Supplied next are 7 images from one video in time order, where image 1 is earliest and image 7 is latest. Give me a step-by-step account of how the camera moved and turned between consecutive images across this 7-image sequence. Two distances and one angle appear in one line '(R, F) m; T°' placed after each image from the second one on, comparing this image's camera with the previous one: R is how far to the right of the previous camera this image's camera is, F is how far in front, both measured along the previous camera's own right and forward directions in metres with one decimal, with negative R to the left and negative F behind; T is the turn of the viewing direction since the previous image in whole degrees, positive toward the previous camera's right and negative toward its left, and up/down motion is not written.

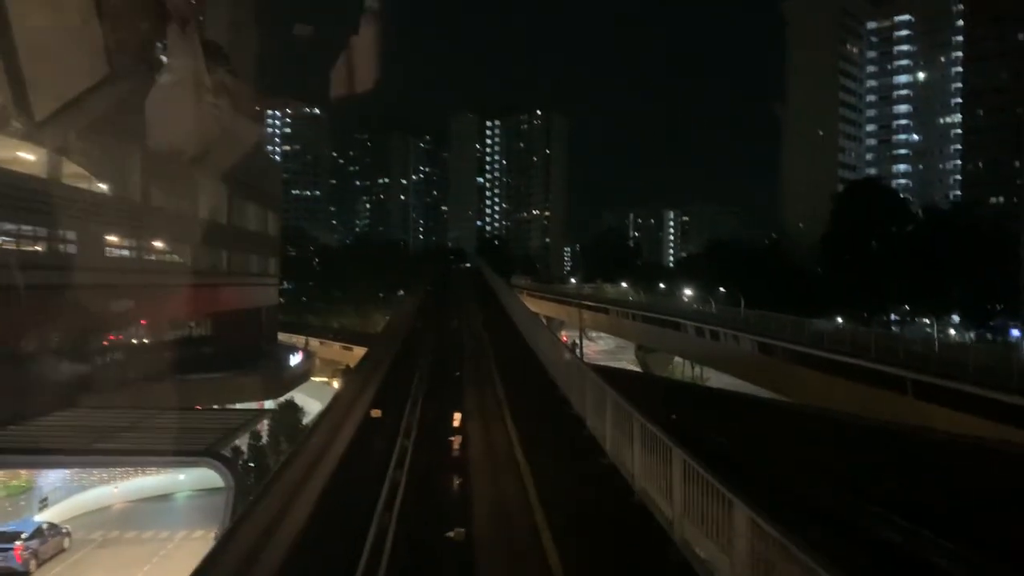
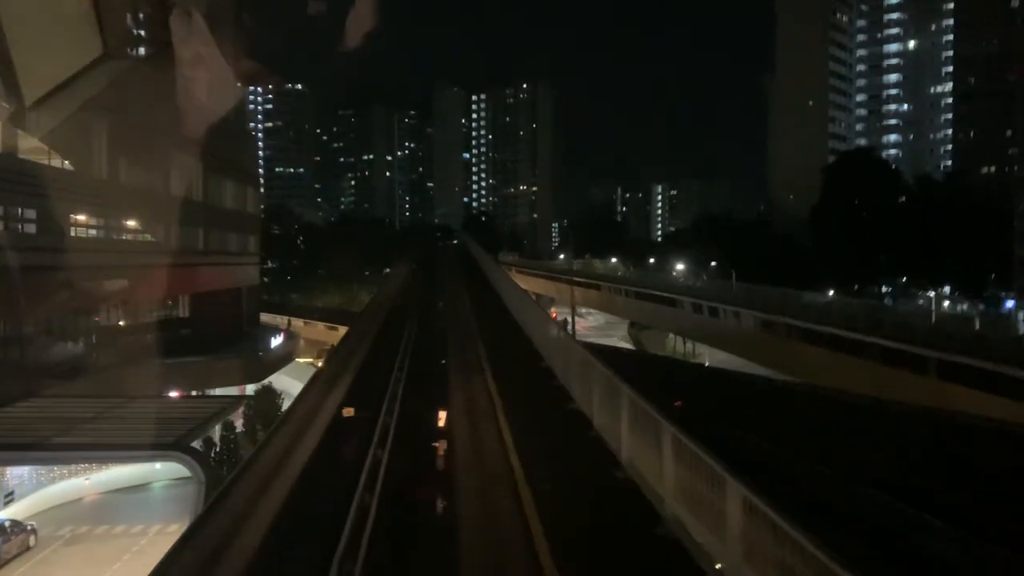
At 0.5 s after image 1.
(0.0, +0.7) m; +1°
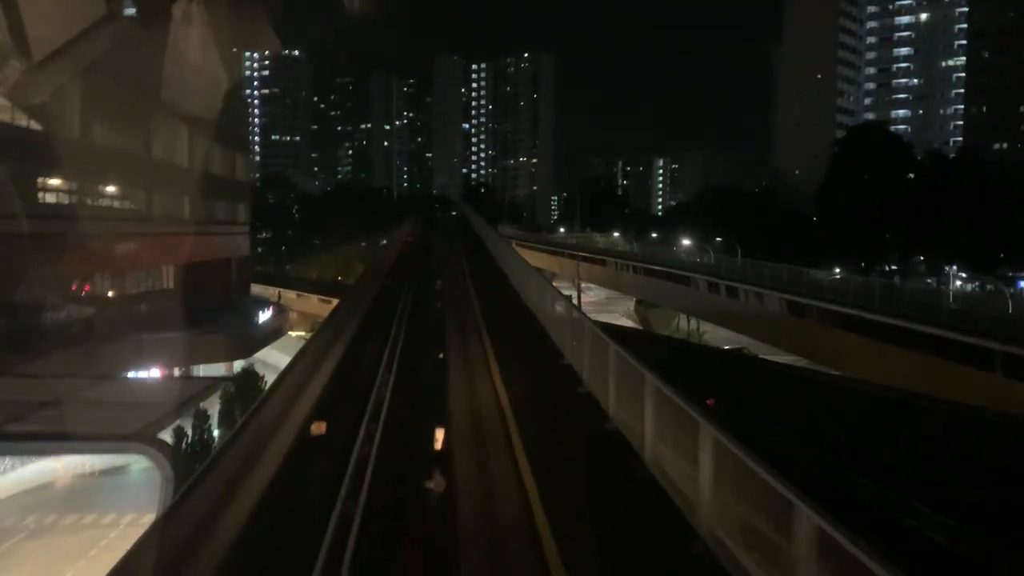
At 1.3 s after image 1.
(-0.1, +1.0) m; 0°
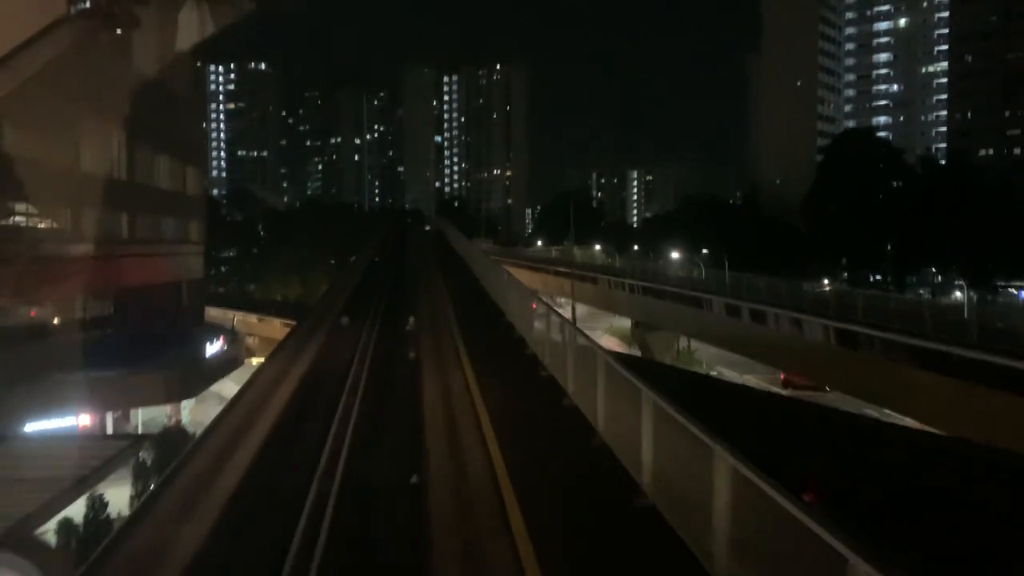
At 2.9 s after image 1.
(-0.2, +2.1) m; +2°
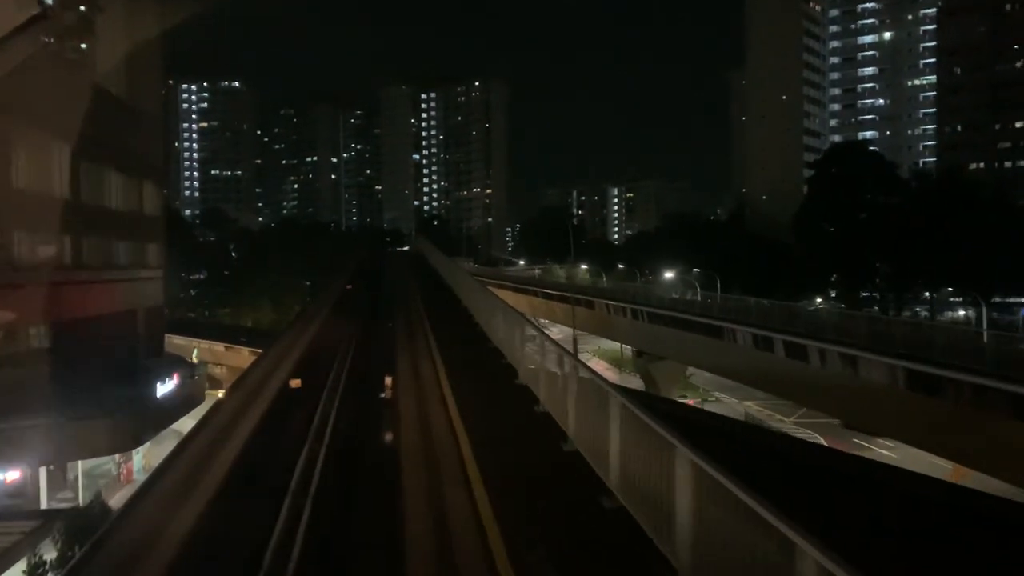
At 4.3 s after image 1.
(-0.2, +1.7) m; +1°
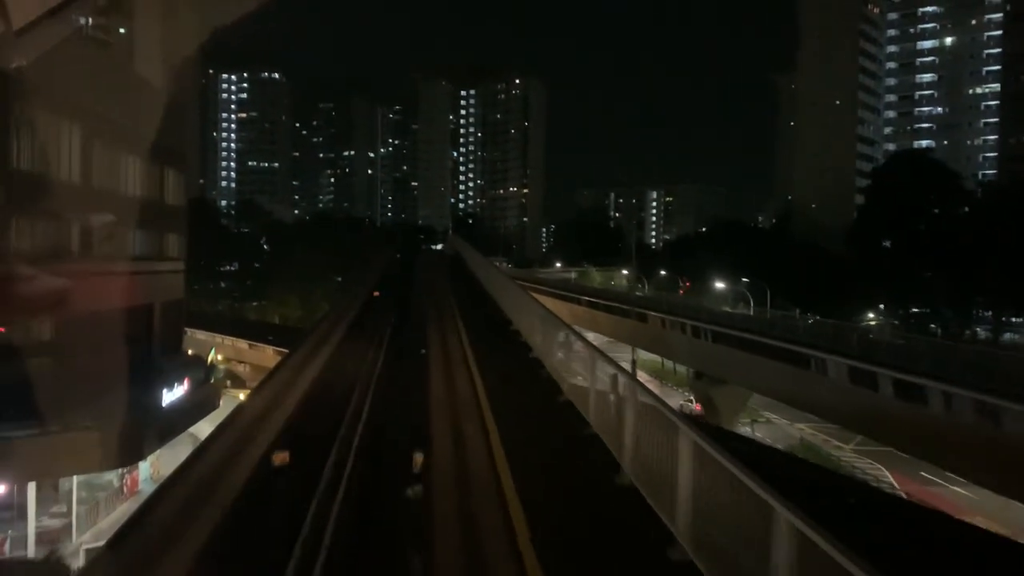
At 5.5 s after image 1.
(-0.2, +1.5) m; -2°
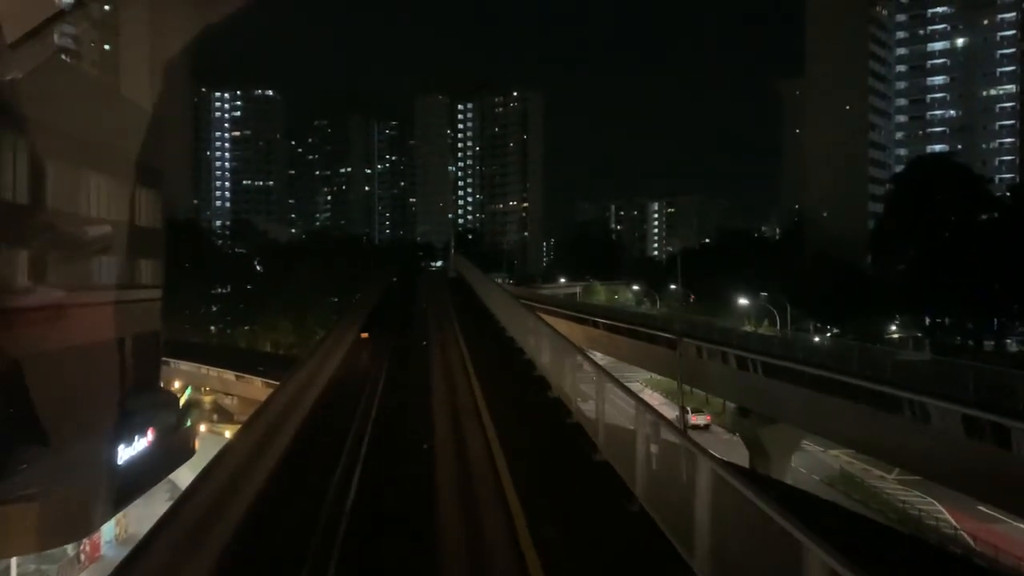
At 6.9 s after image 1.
(-0.2, +1.8) m; 0°
